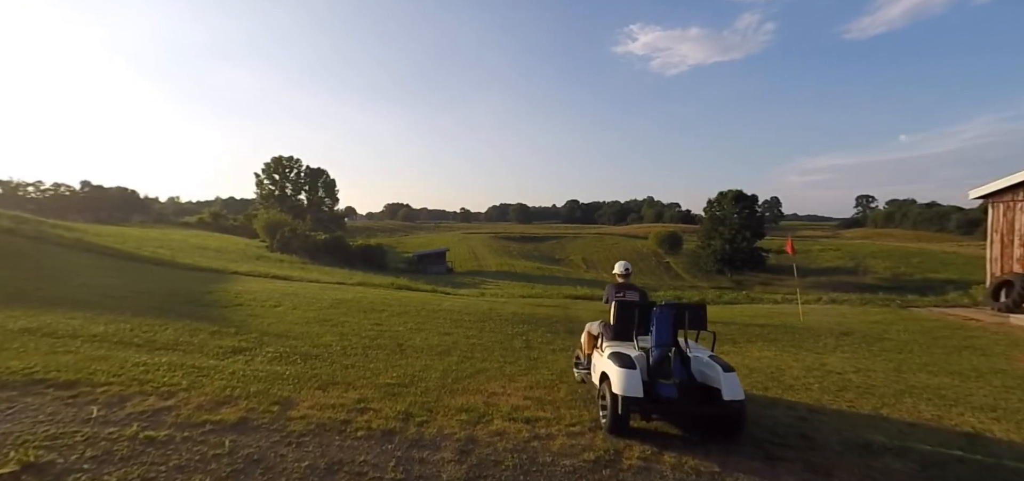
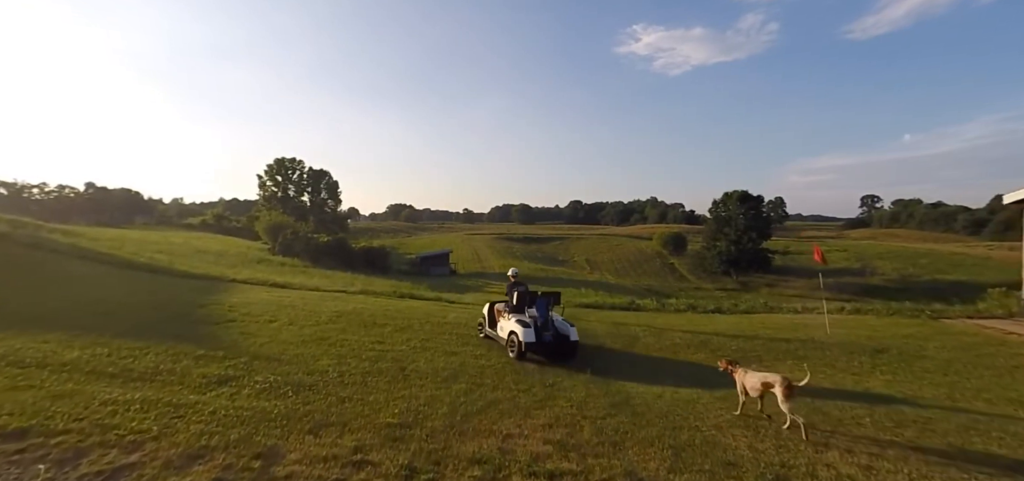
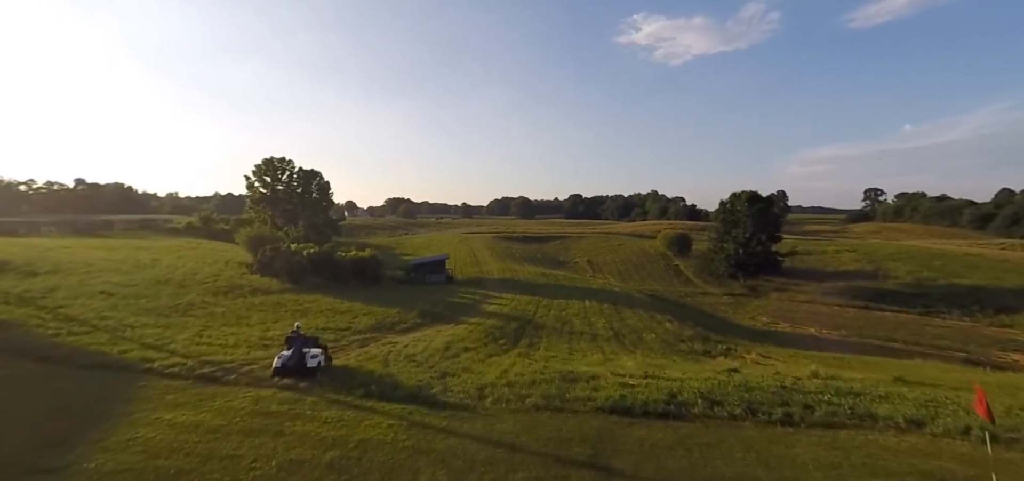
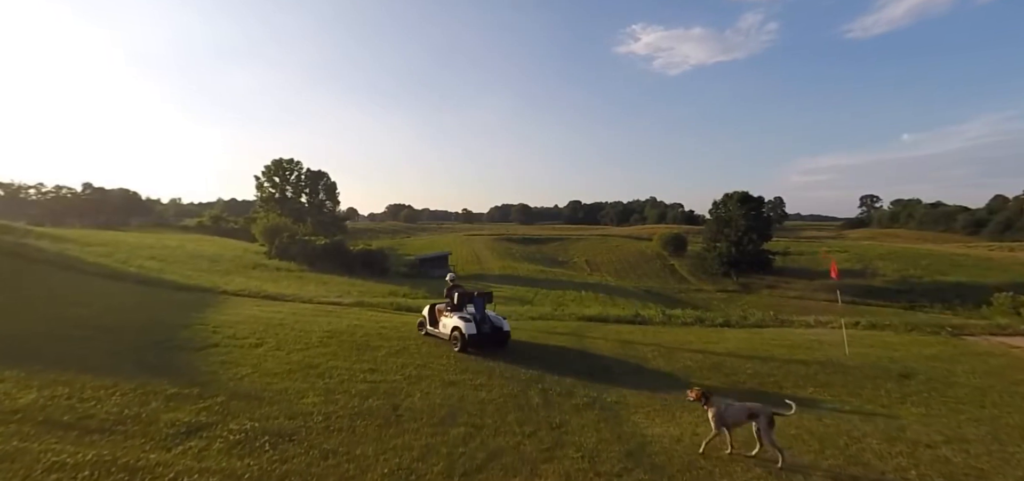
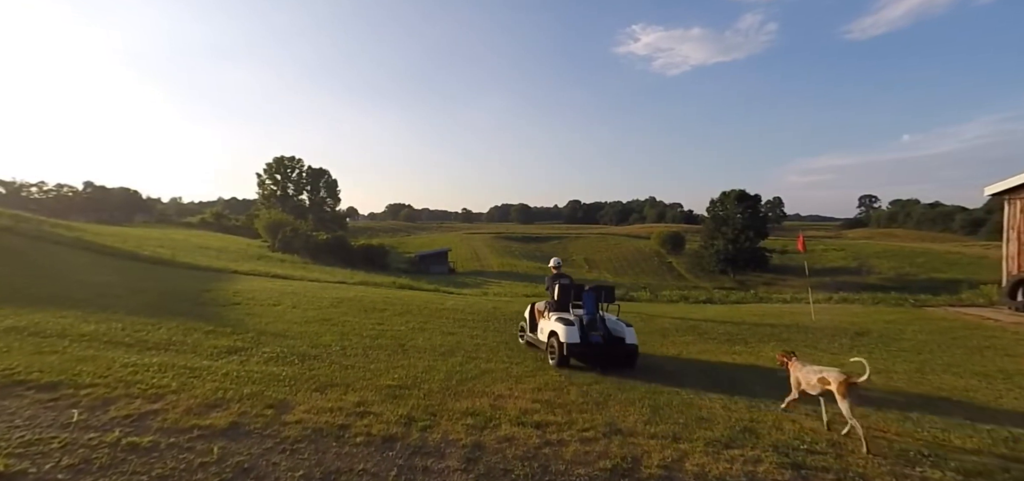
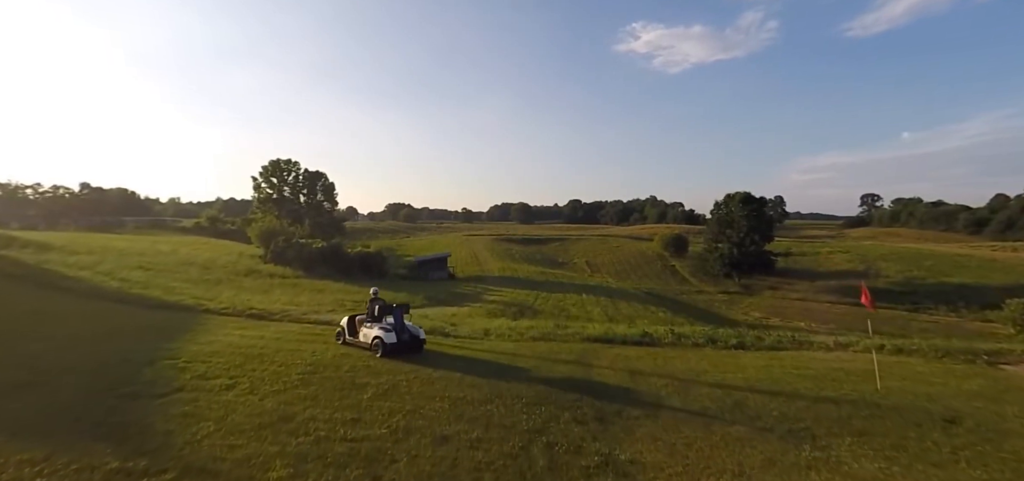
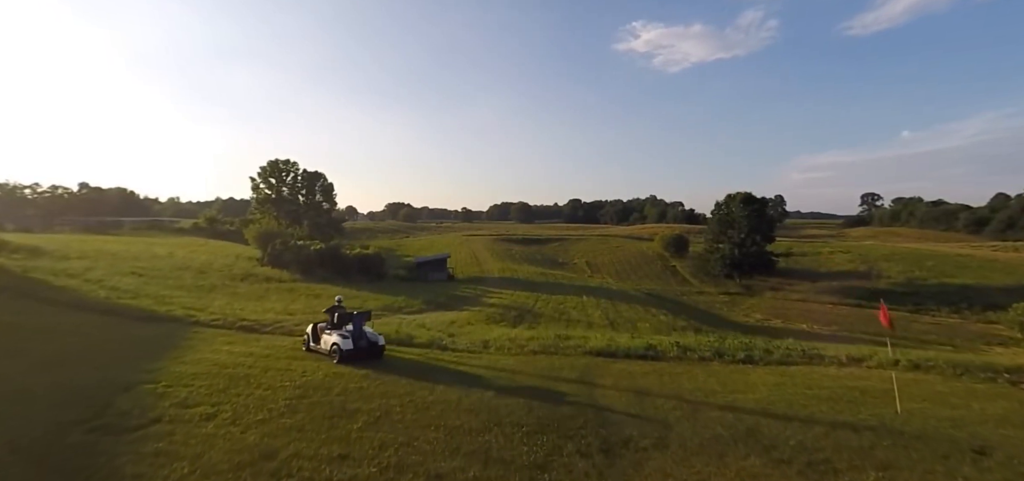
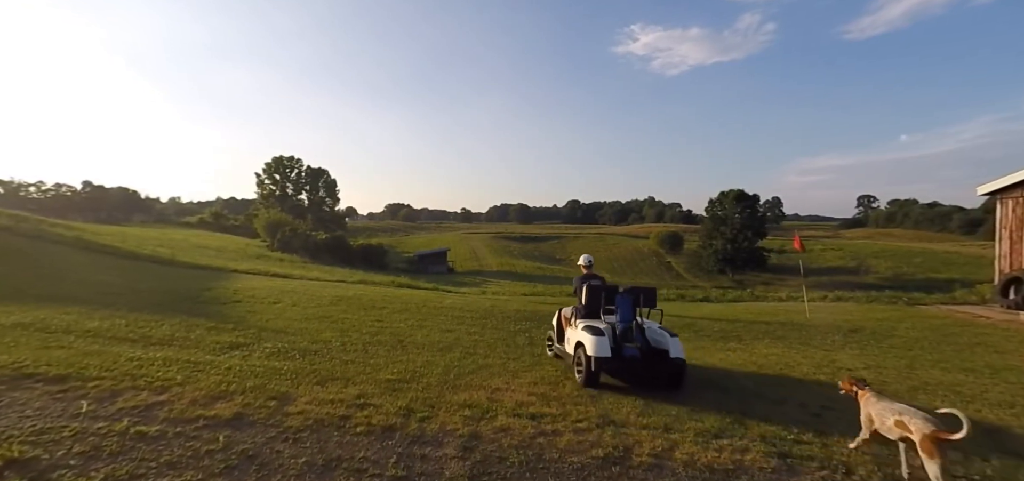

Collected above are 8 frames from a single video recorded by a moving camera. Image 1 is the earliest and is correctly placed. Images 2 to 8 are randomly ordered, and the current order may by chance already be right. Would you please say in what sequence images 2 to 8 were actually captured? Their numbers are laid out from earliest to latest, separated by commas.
8, 5, 2, 4, 6, 7, 3
